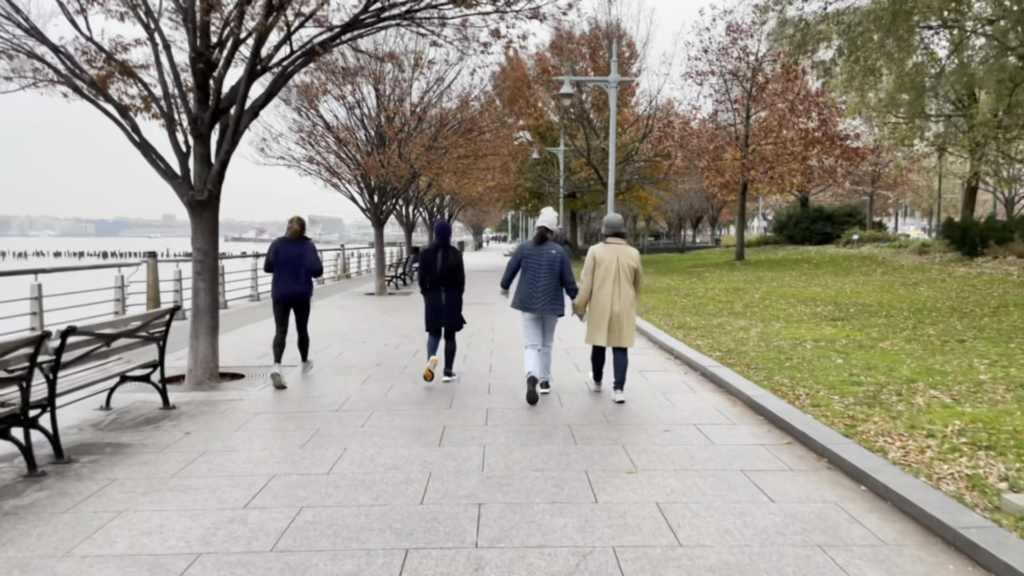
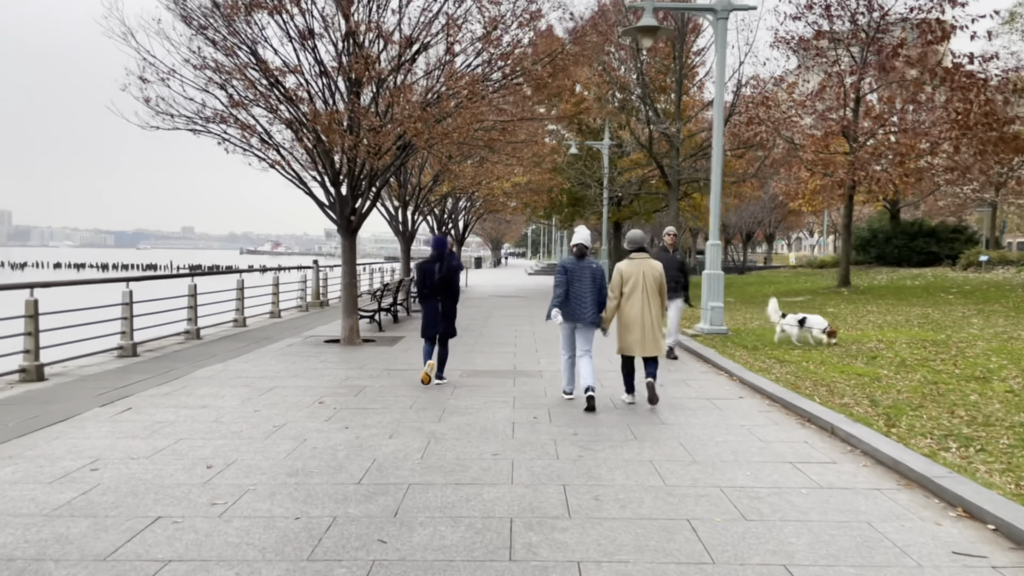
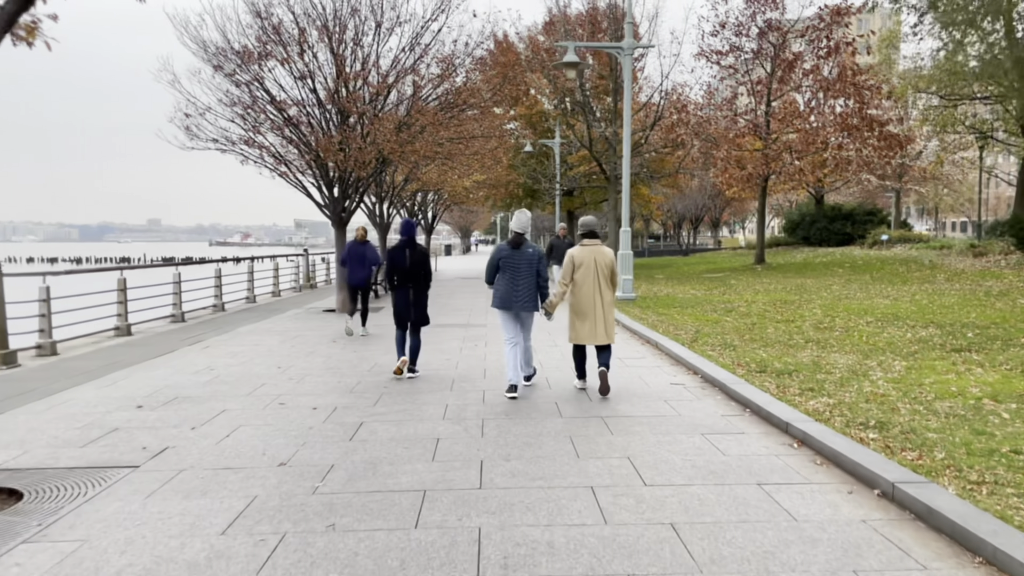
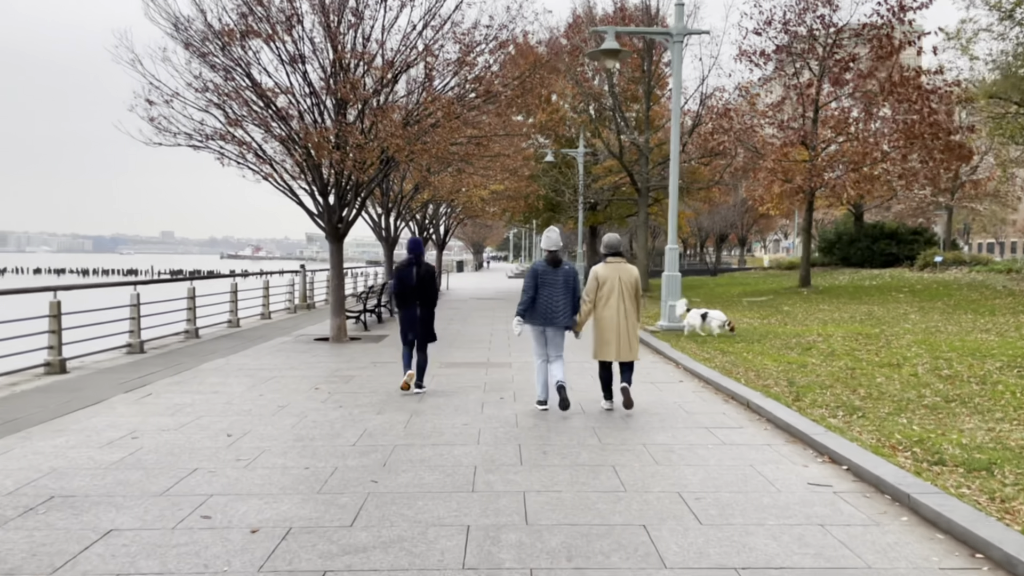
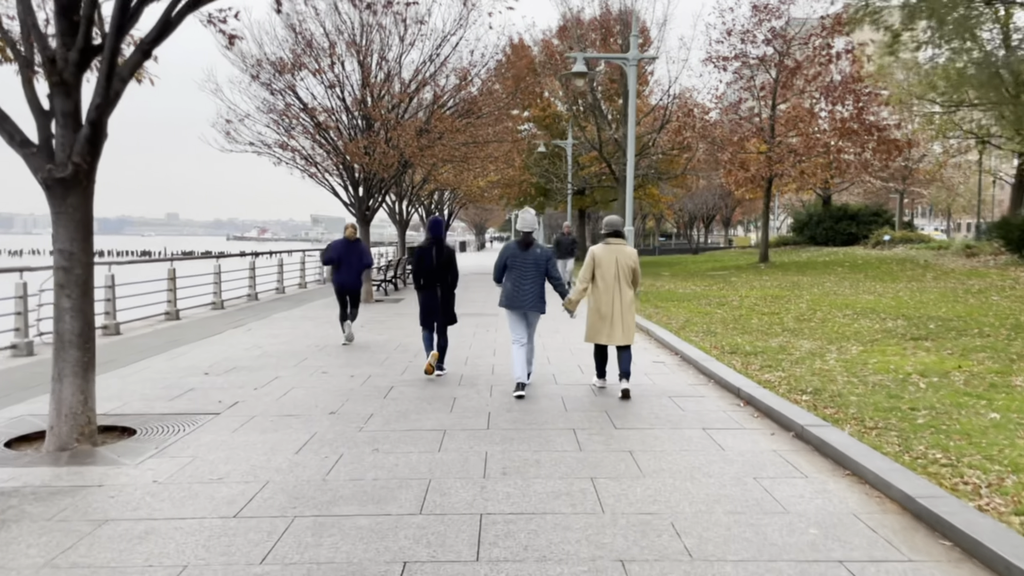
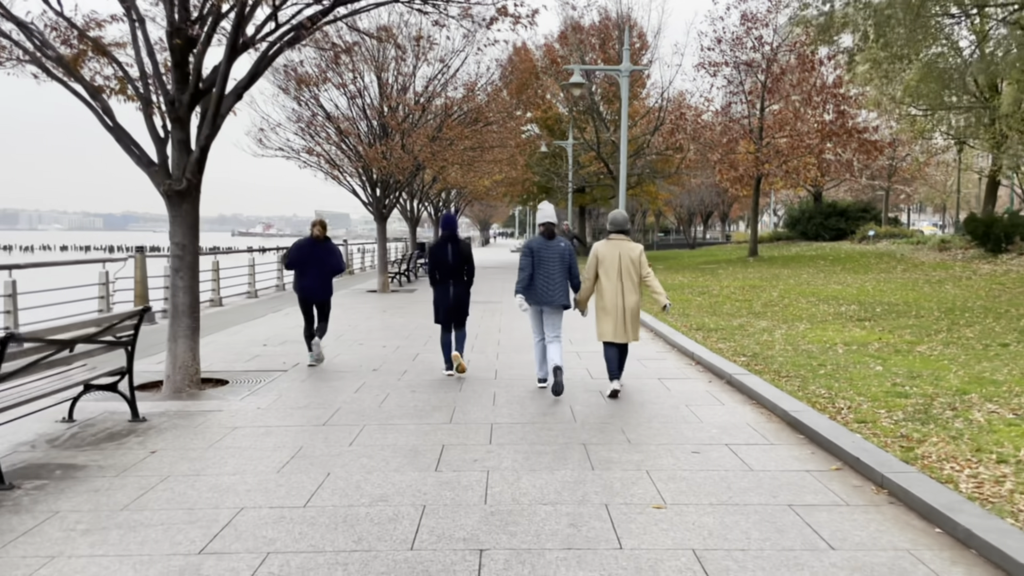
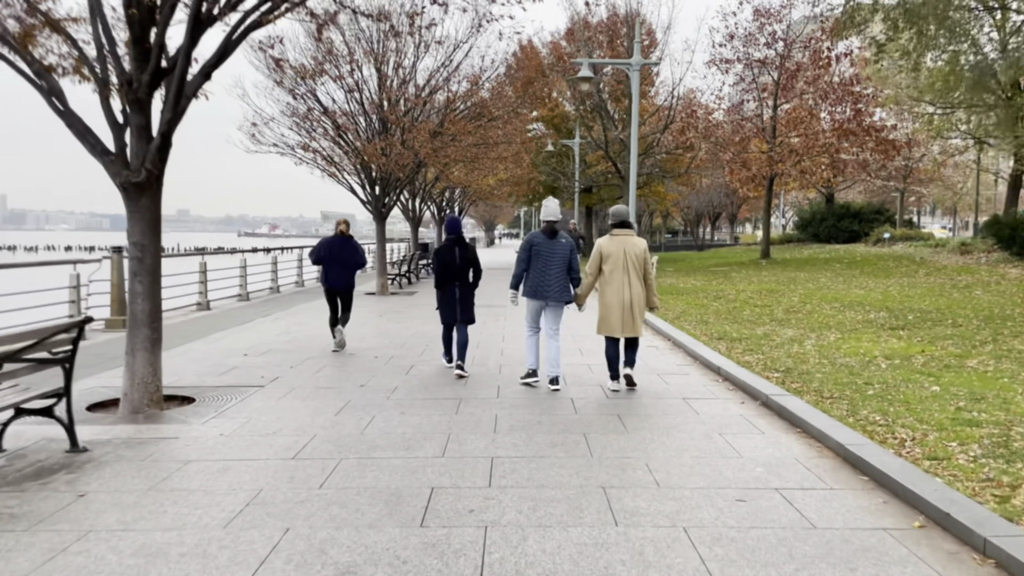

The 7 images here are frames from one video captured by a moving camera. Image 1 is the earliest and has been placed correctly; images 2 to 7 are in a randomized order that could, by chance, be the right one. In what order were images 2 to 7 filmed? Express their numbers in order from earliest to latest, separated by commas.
6, 7, 5, 3, 4, 2
